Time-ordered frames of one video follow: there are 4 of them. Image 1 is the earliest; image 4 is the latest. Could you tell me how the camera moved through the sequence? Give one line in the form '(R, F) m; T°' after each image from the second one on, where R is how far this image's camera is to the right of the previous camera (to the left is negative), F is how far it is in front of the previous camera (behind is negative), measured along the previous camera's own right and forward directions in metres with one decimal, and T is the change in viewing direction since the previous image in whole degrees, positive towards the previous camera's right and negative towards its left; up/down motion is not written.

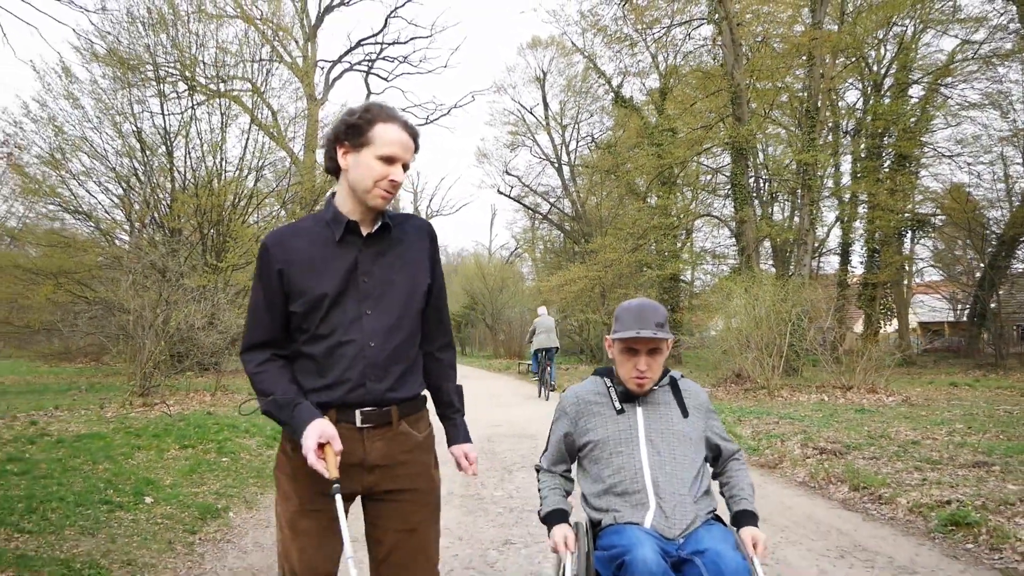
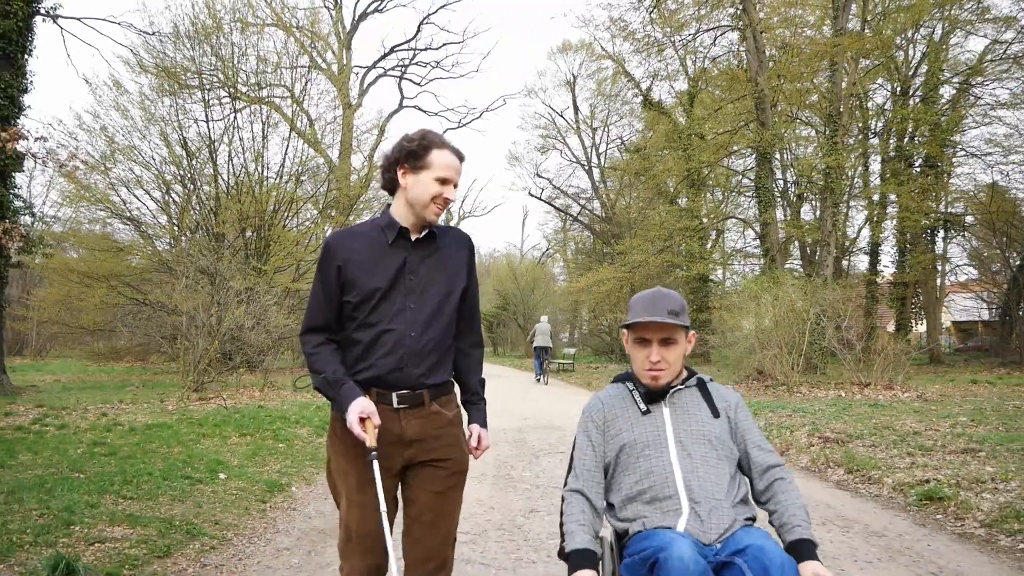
(0.0, -0.6) m; -2°
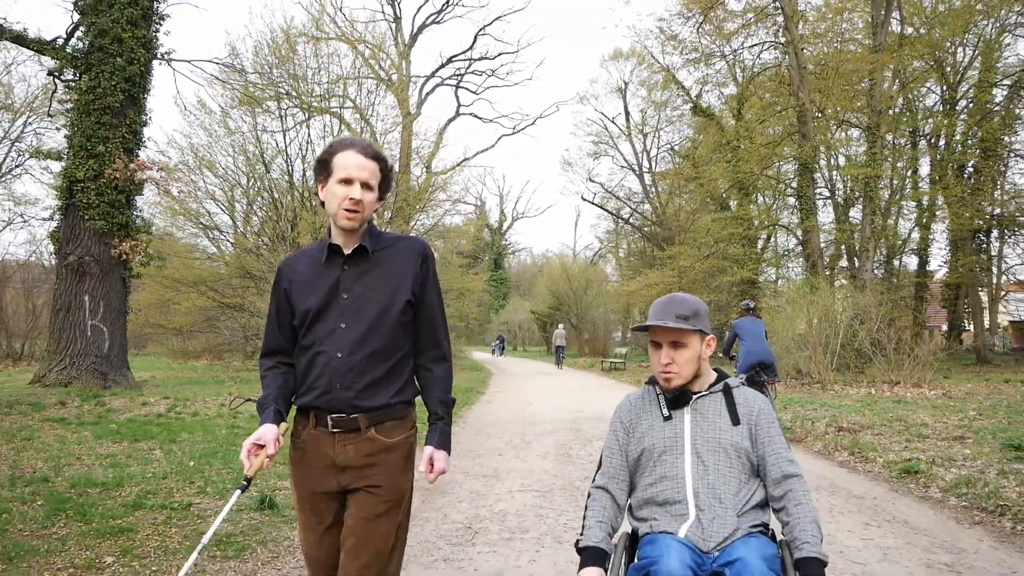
(0.0, -1.3) m; -4°
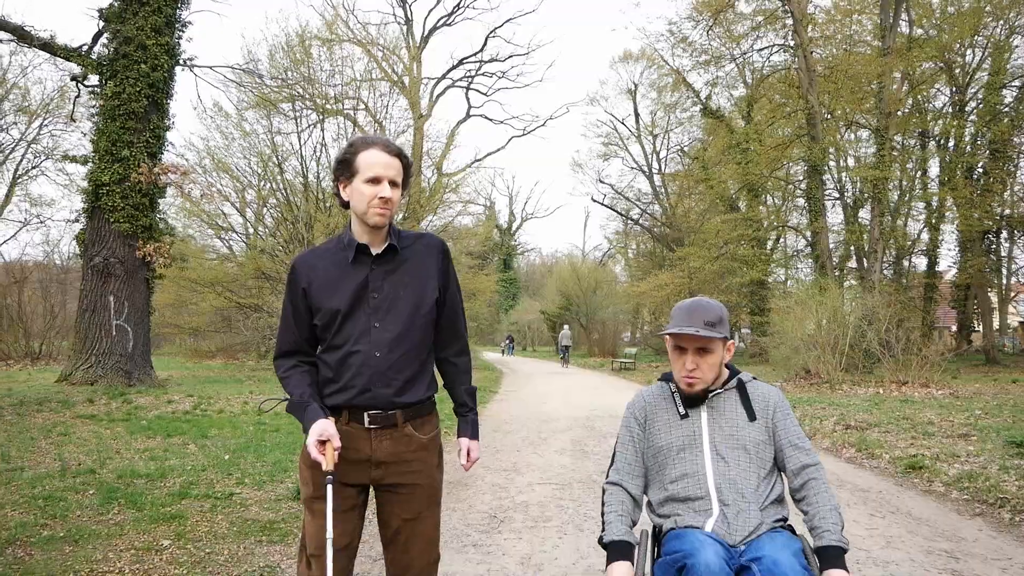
(-0.1, -0.3) m; -1°
